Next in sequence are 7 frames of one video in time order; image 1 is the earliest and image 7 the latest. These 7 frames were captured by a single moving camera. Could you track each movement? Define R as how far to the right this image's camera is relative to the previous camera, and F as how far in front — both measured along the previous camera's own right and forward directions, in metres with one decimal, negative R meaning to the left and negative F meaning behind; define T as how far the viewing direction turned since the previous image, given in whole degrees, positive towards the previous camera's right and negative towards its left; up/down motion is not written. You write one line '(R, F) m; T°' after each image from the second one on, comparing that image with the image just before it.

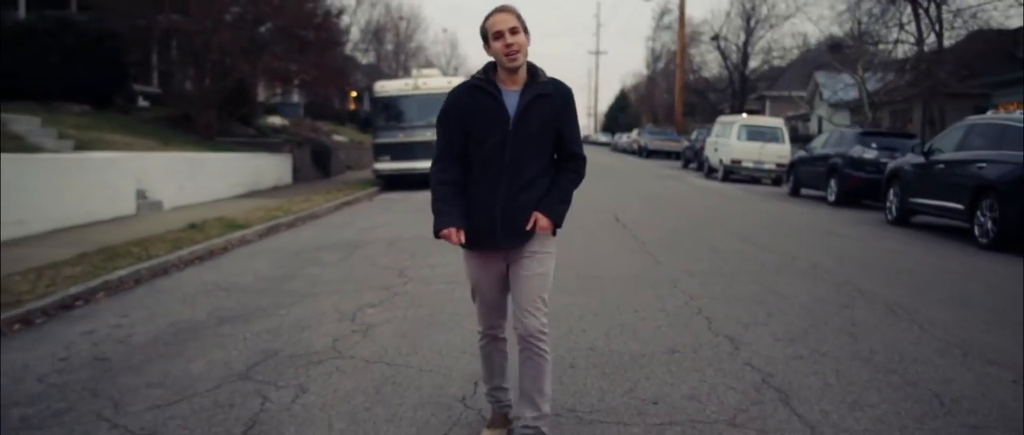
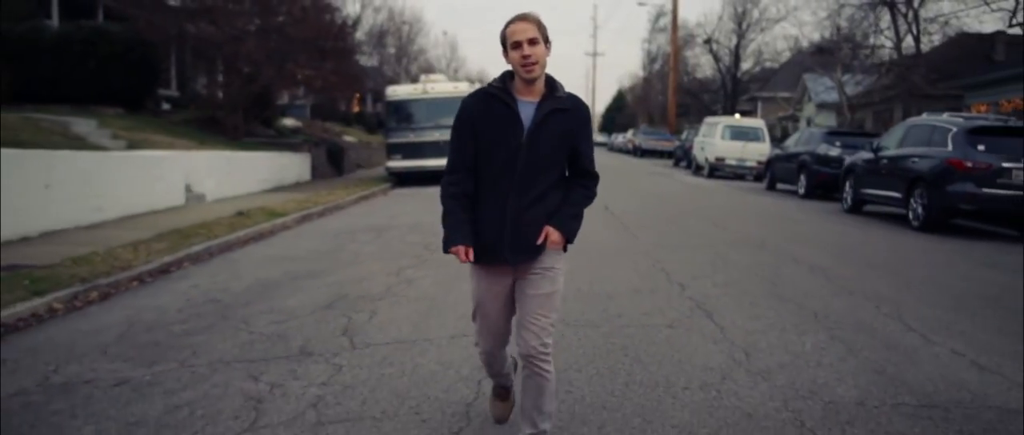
(-0.1, -2.4) m; 0°
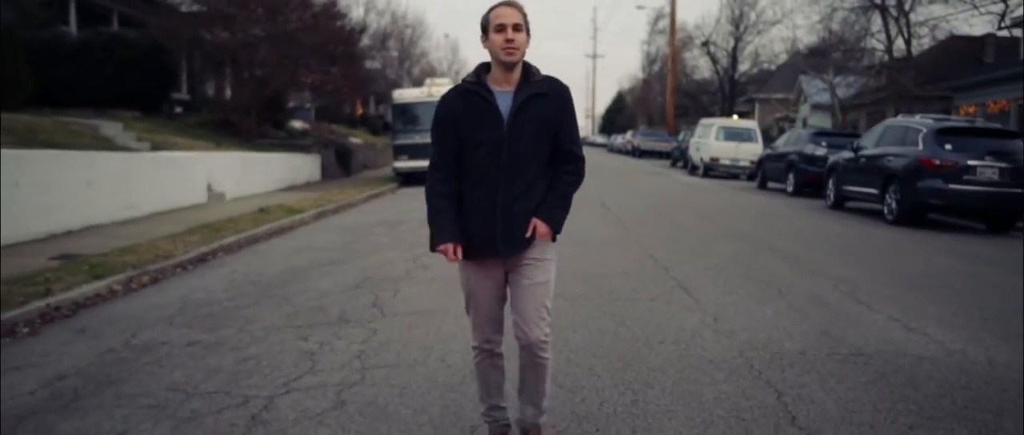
(0.0, -1.2) m; 0°
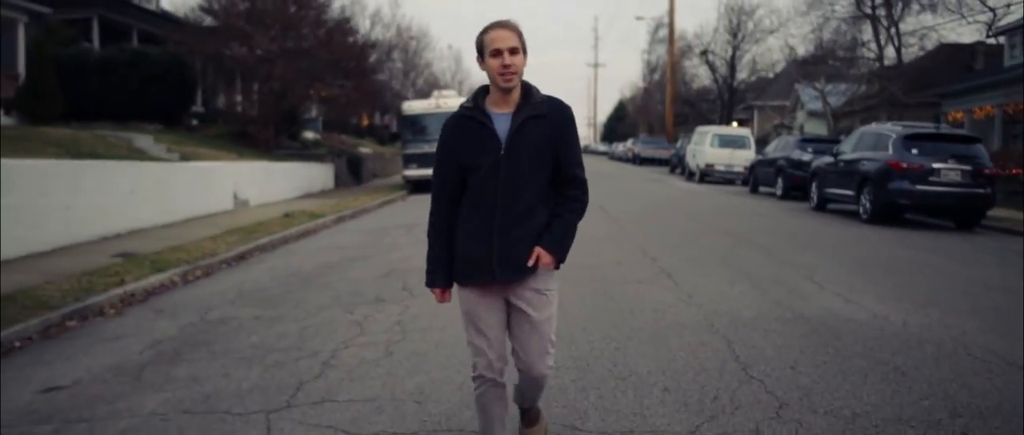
(0.0, -1.5) m; 0°
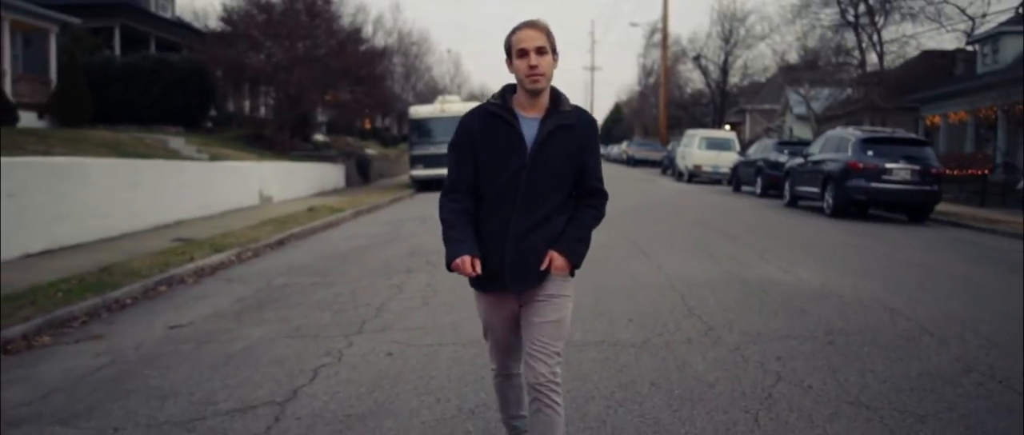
(-0.1, -2.2) m; 0°
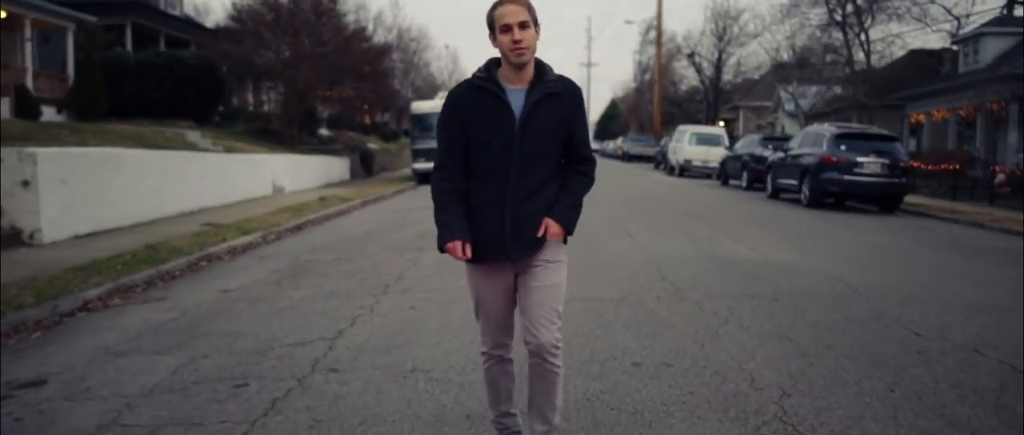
(0.0, -1.5) m; 0°
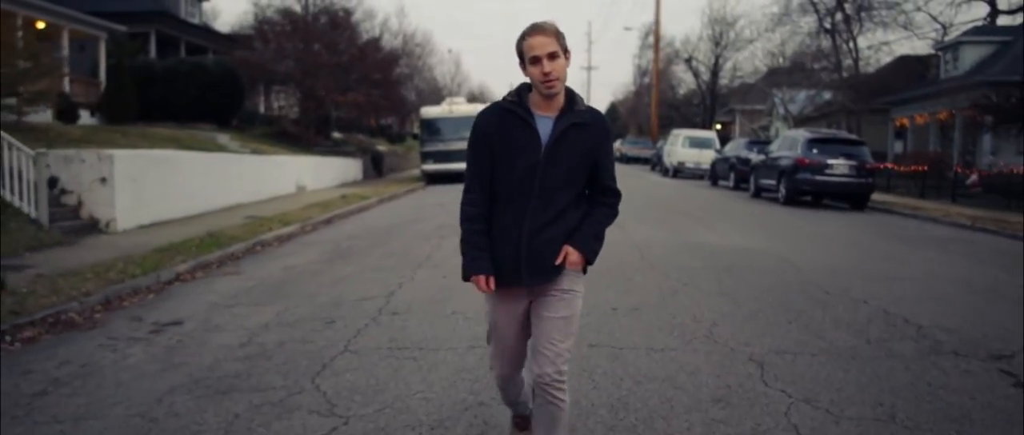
(-0.1, -2.3) m; 0°
